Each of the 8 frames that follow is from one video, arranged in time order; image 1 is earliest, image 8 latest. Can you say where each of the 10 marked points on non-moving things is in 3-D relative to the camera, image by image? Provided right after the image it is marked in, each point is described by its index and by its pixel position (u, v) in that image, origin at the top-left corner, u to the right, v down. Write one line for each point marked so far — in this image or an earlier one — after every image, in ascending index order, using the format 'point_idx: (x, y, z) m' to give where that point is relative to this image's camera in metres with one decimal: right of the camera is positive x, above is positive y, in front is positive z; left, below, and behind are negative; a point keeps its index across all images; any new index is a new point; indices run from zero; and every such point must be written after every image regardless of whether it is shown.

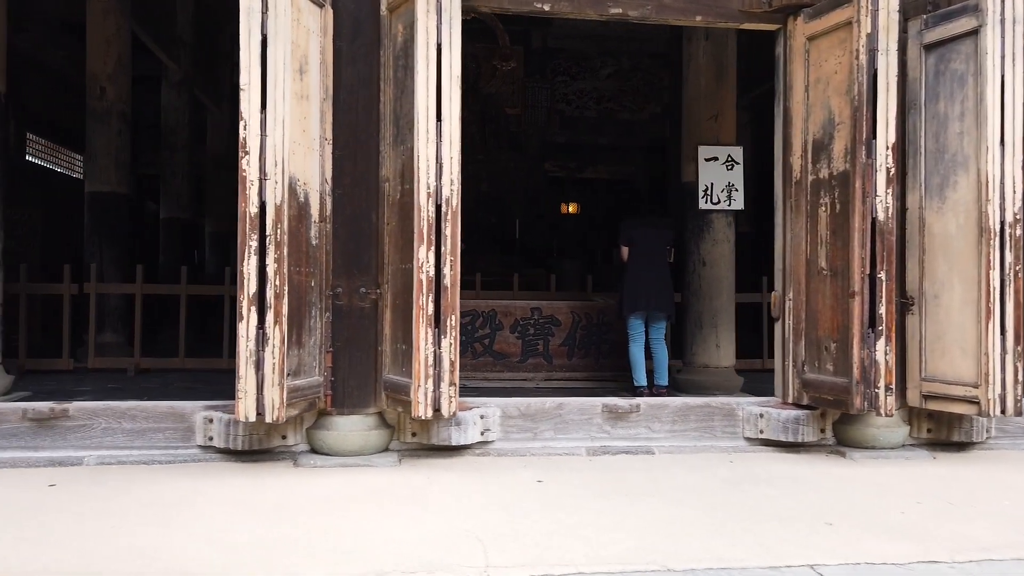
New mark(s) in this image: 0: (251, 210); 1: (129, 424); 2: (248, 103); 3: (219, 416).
0: (-1.1, +0.3, +3.3) m
1: (-1.9, -0.7, +3.8) m
2: (-1.2, +0.8, +3.3) m
3: (-1.4, -0.6, +3.7) m
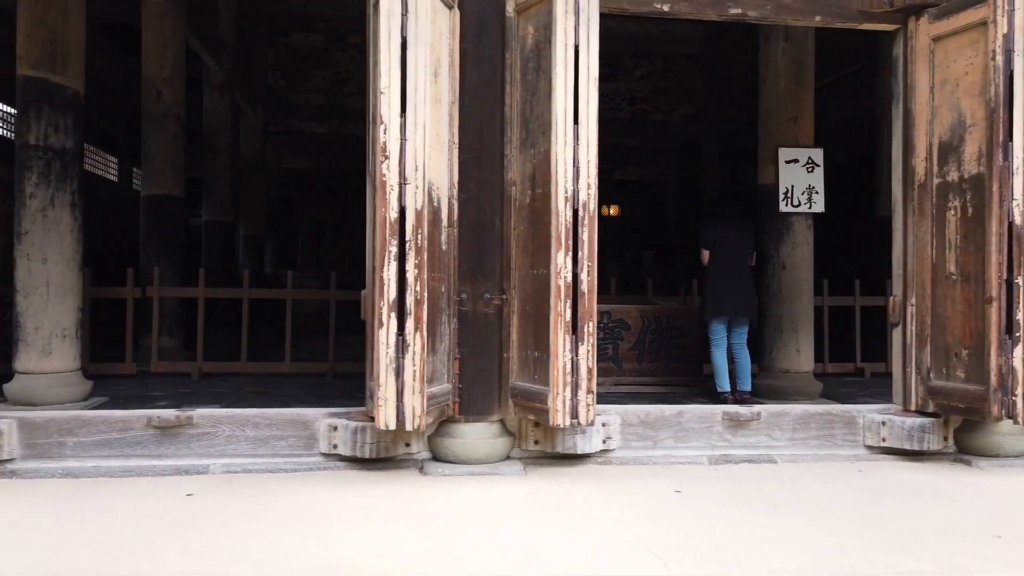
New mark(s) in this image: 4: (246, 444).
0: (-0.5, +0.3, +3.3) m
1: (-1.3, -0.7, +3.7) m
2: (-0.5, +0.8, +3.3) m
3: (-0.8, -0.7, +3.7) m
4: (-1.3, -0.8, +3.7) m
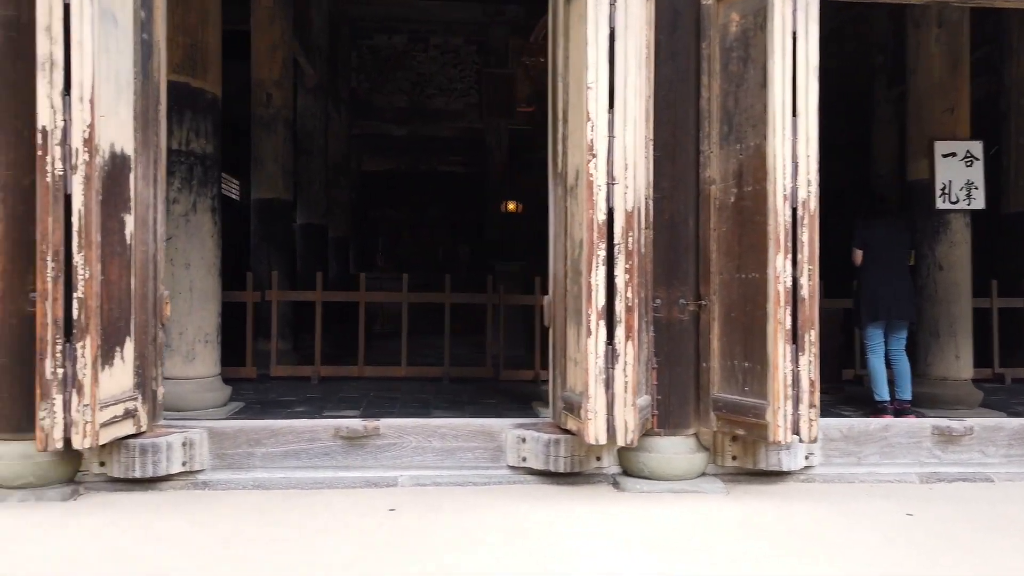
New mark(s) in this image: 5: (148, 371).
0: (+0.4, +0.3, +3.1) m
1: (-0.3, -0.7, +3.6) m
2: (+0.3, +0.8, +3.1) m
3: (+0.1, -0.7, +3.5) m
4: (-0.4, -0.8, +3.6) m
5: (-1.6, -0.4, +3.4) m
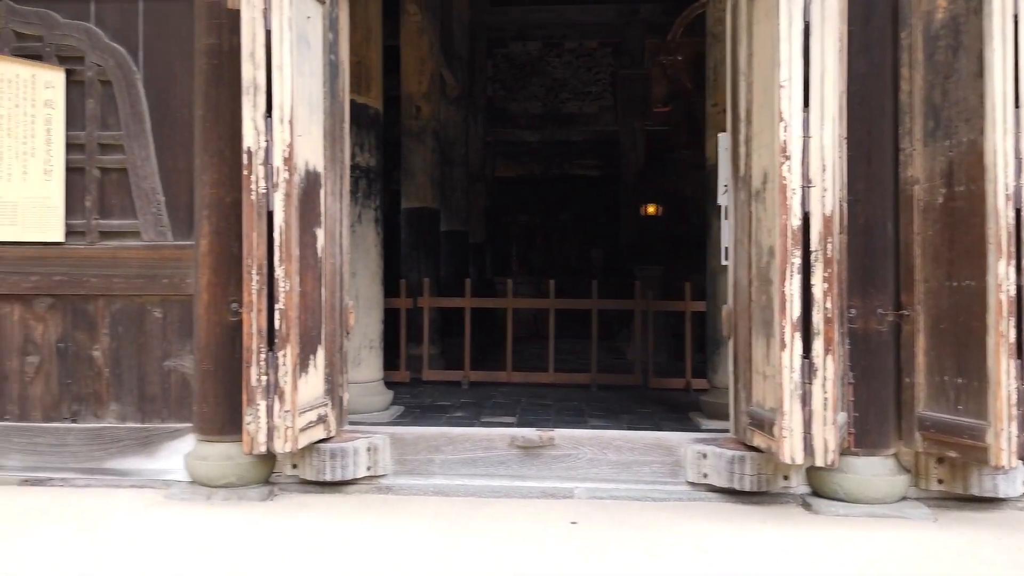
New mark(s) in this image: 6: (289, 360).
0: (+1.1, +0.2, +2.9) m
1: (+0.5, -0.8, +3.5) m
2: (+1.1, +0.7, +2.9) m
3: (+0.9, -0.7, +3.4) m
4: (+0.4, -0.8, +3.5) m
5: (-0.8, -0.4, +3.6) m
6: (-0.9, -0.3, +3.1) m
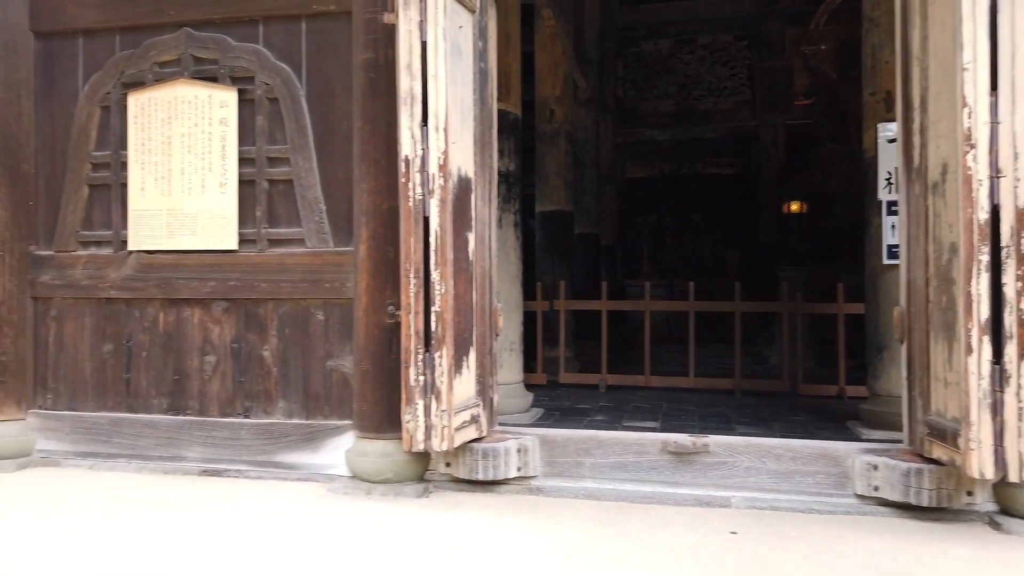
0: (+1.6, +0.3, +2.7) m
1: (+1.2, -0.8, +3.4) m
2: (+1.6, +0.7, +2.7) m
3: (+1.6, -0.7, +3.1) m
4: (+1.1, -0.8, +3.4) m
5: (-0.1, -0.4, +3.6) m
6: (-0.3, -0.3, +3.2) m
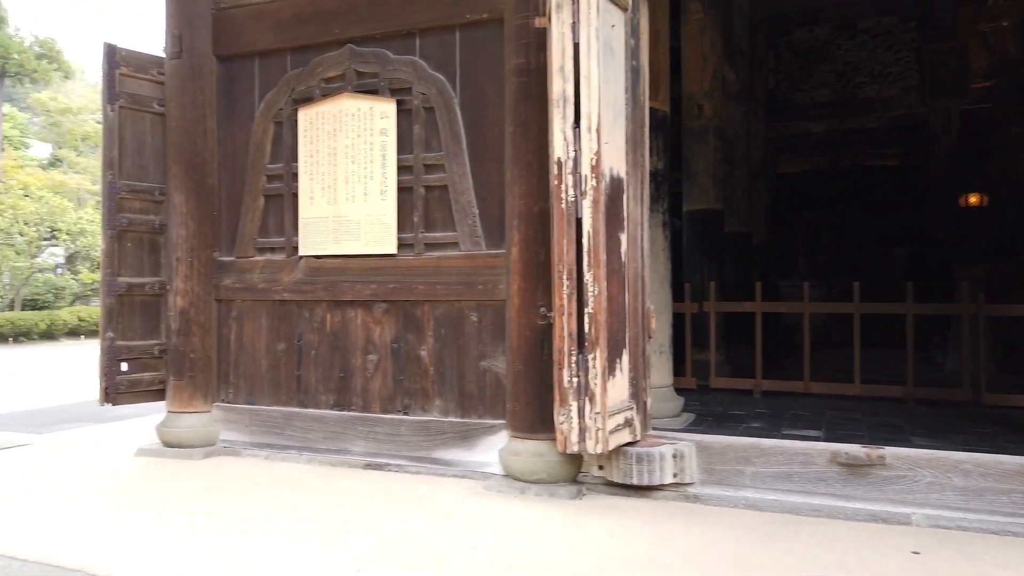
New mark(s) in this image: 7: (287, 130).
0: (+2.2, +0.3, +2.3) m
1: (+1.8, -0.8, +3.1) m
2: (+2.1, +0.7, +2.3) m
3: (+2.2, -0.7, +2.8) m
4: (+1.8, -0.8, +3.1) m
5: (+0.6, -0.4, +3.6) m
6: (+0.4, -0.3, +3.2) m
7: (-1.3, +0.9, +4.5) m
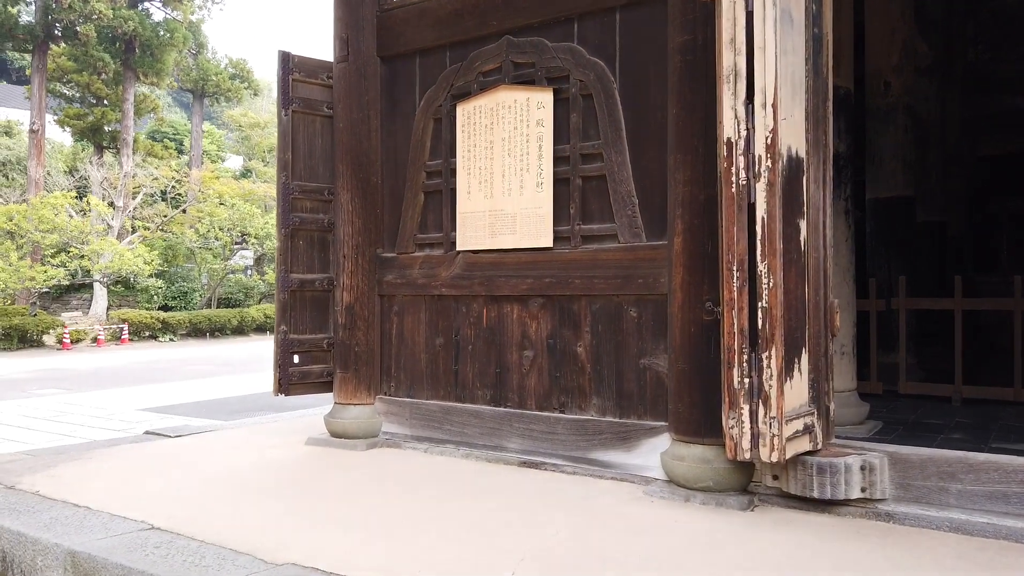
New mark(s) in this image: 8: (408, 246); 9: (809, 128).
0: (+2.6, +0.3, +1.7) m
1: (+2.4, -0.7, +2.5) m
2: (+2.6, +0.8, +1.7) m
3: (+2.7, -0.7, +2.1) m
4: (+2.4, -0.8, +2.5) m
5: (+1.3, -0.4, +3.2) m
6: (+1.0, -0.3, +2.9) m
7: (-0.4, +1.0, +4.5) m
8: (-0.6, +0.3, +4.6) m
9: (+1.2, +0.7, +3.2) m
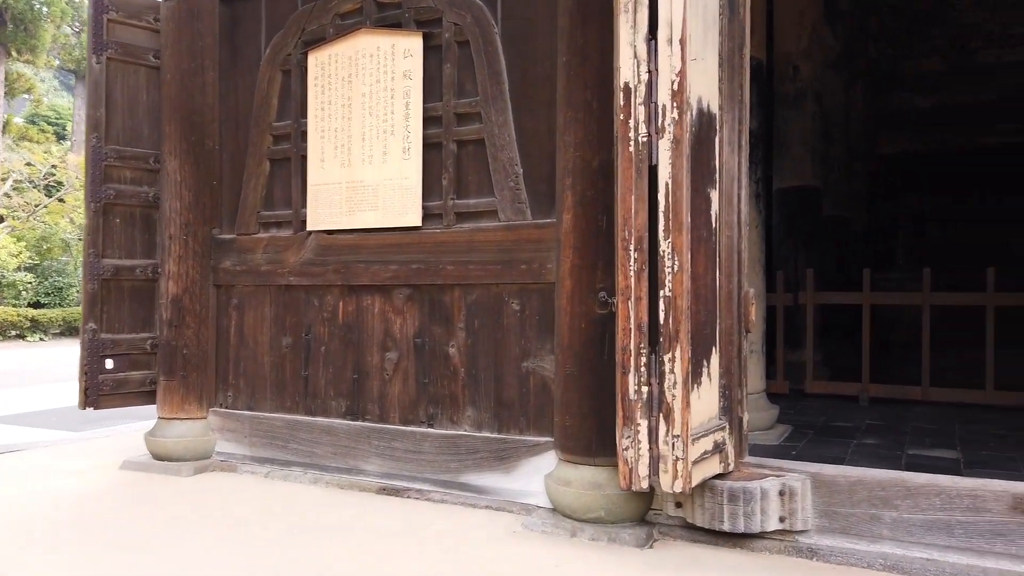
0: (+2.2, +0.3, +1.2) m
1: (+1.9, -0.7, +2.0) m
2: (+2.2, +0.8, +1.3) m
3: (+2.2, -0.6, +1.7) m
4: (+1.9, -0.8, +2.0) m
5: (+0.8, -0.4, +2.6) m
6: (+0.5, -0.2, +2.3) m
7: (-1.1, +1.0, +3.7) m
8: (-1.3, +0.3, +3.8) m
9: (+0.7, +0.7, +2.6) m
